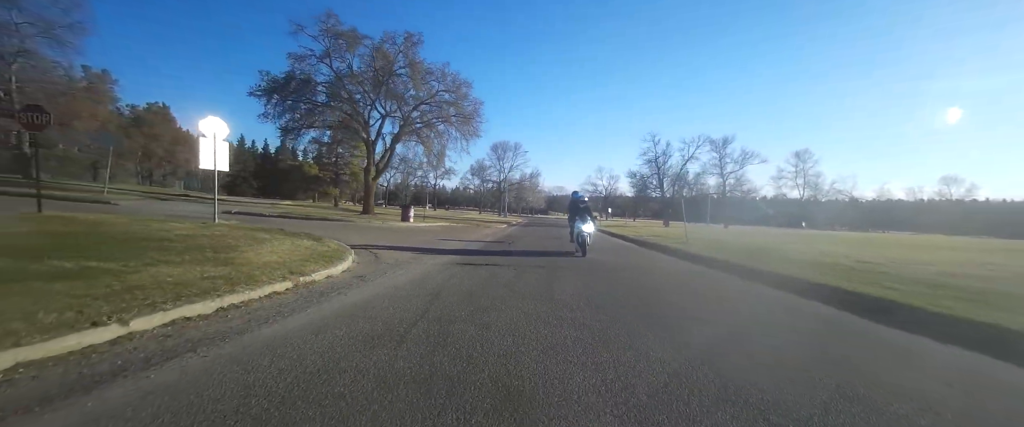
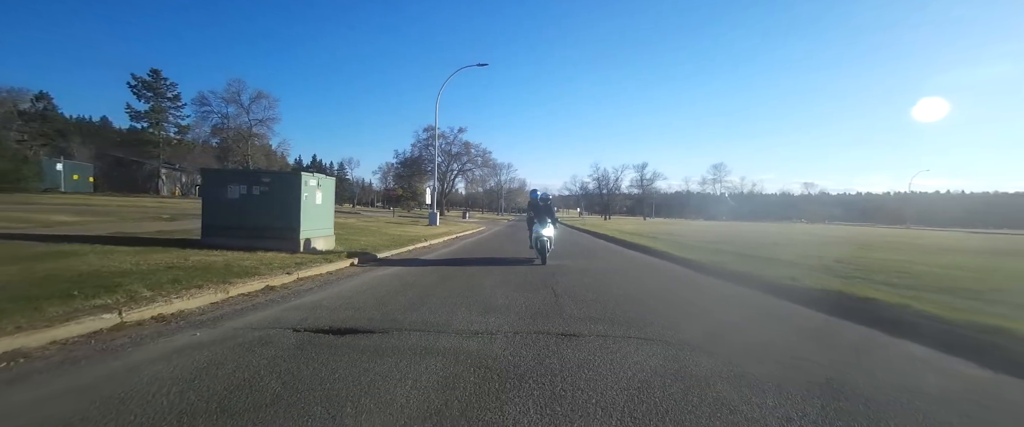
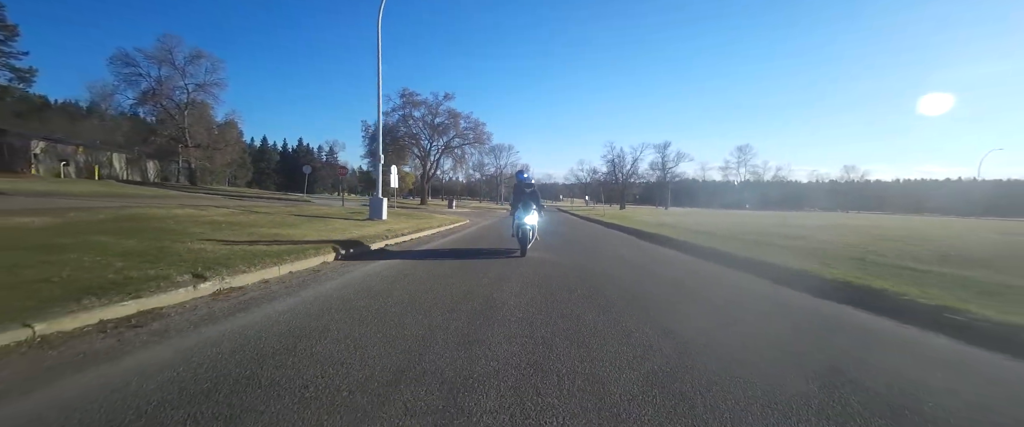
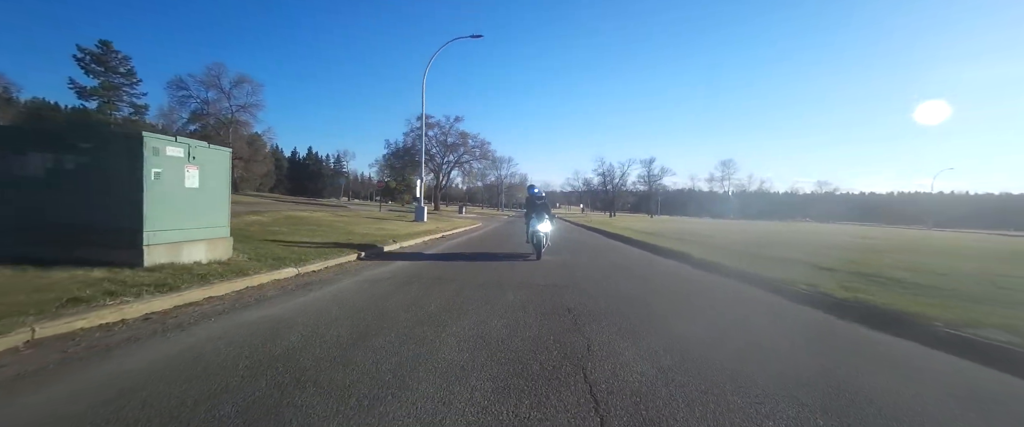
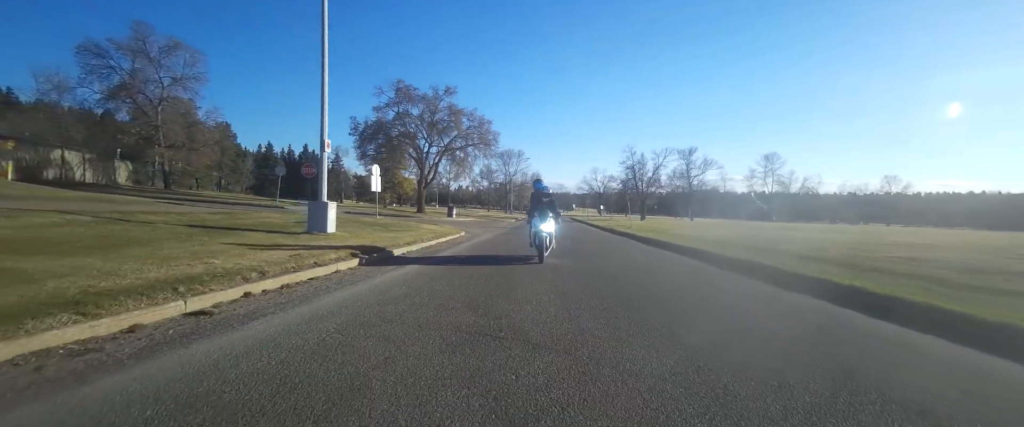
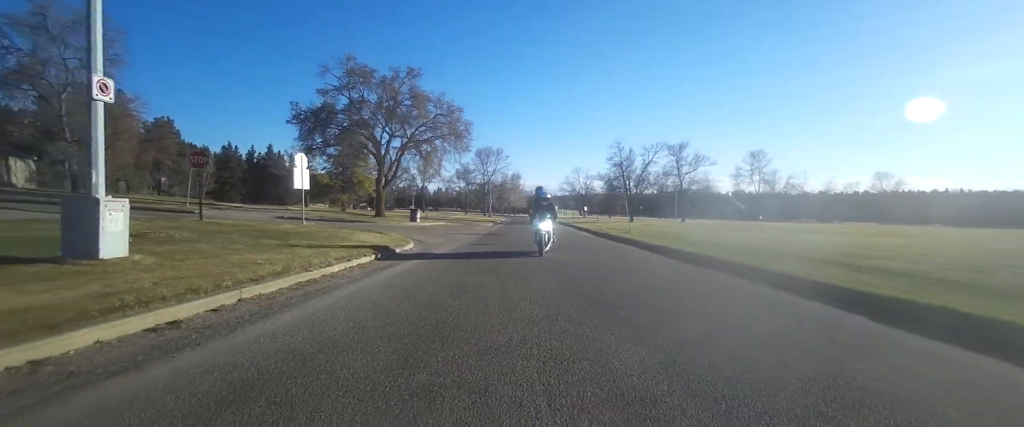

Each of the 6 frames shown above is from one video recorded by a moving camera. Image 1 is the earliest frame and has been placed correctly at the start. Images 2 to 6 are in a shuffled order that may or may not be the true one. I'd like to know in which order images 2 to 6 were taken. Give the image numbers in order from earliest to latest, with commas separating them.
6, 5, 3, 4, 2
